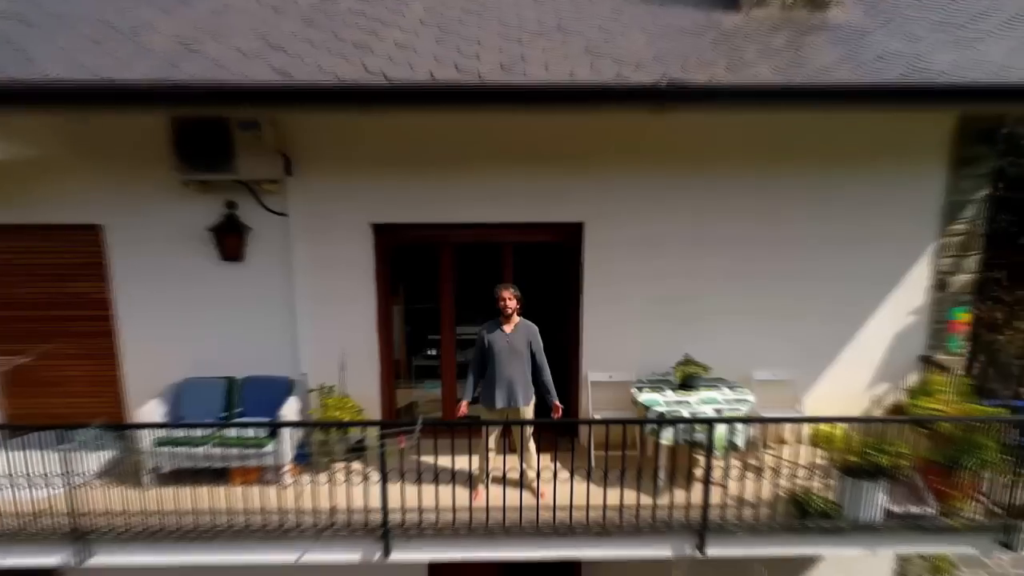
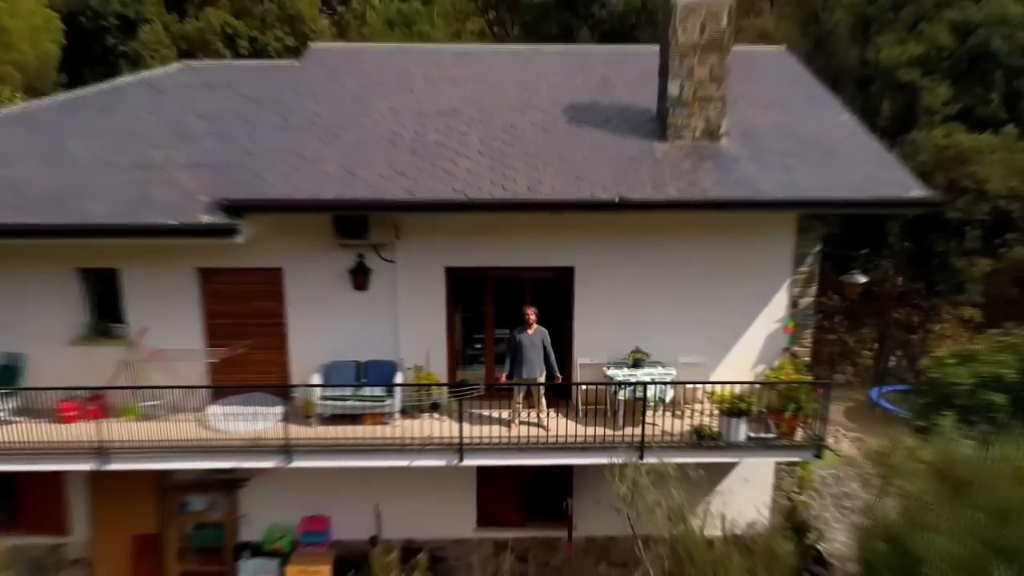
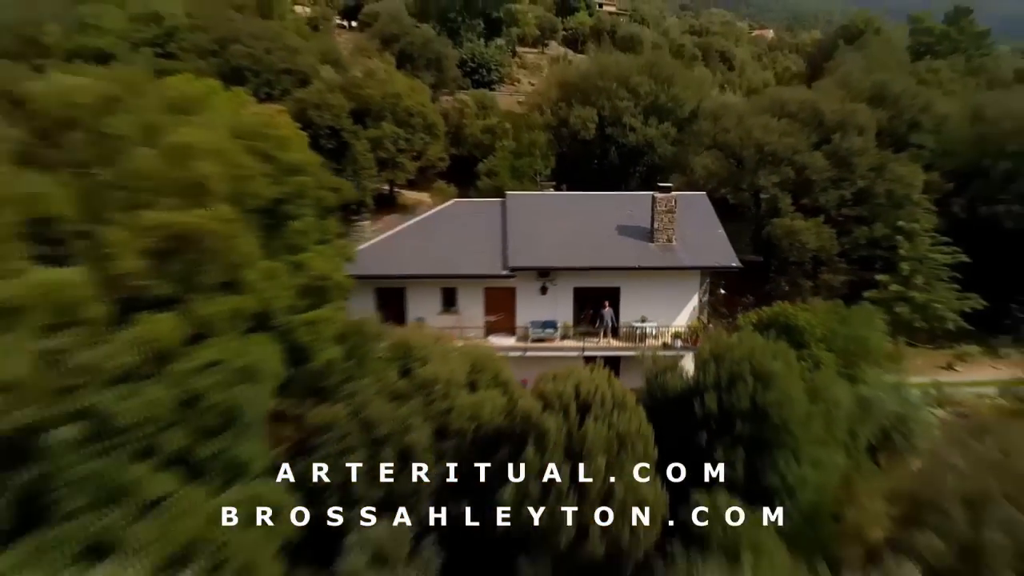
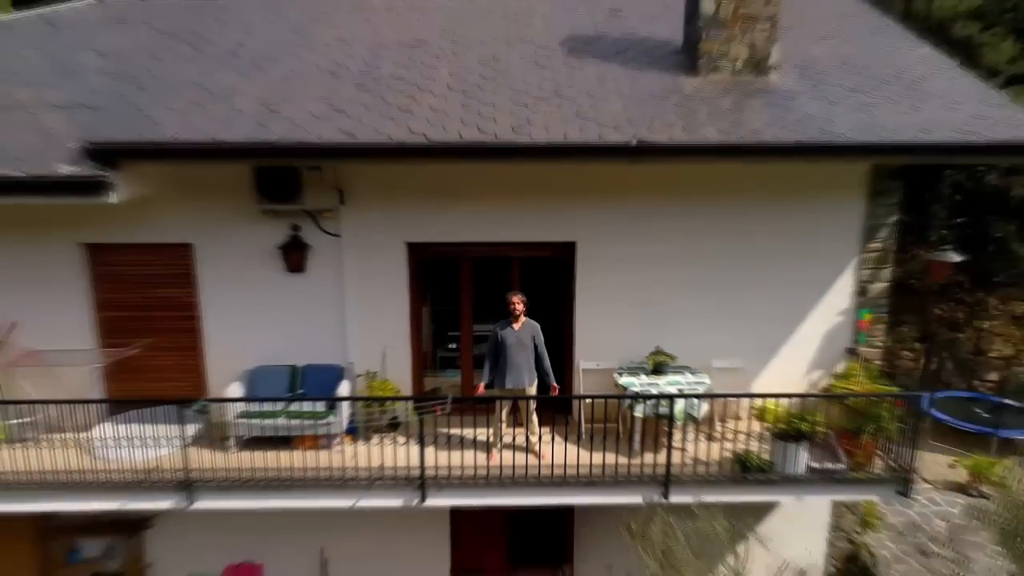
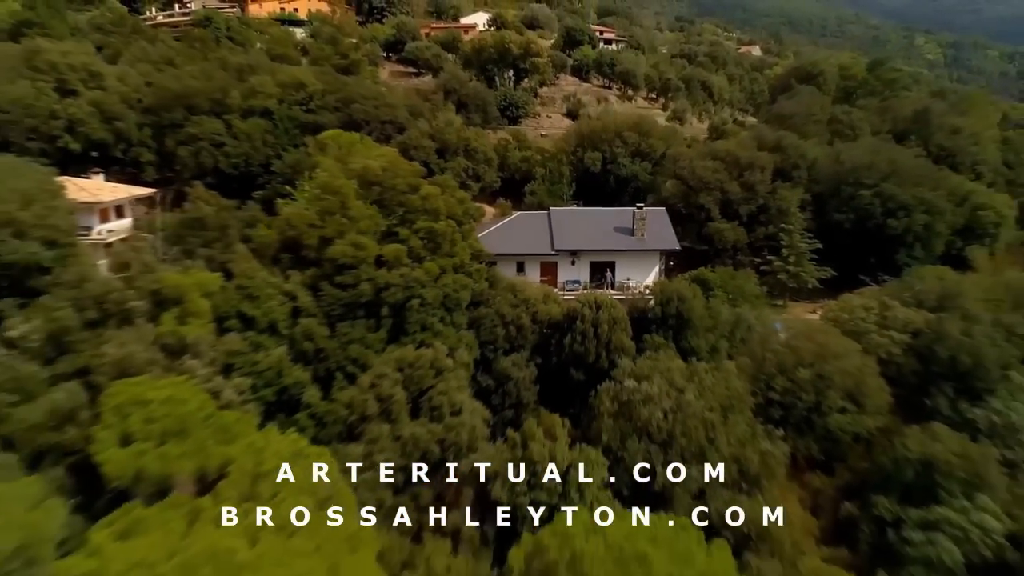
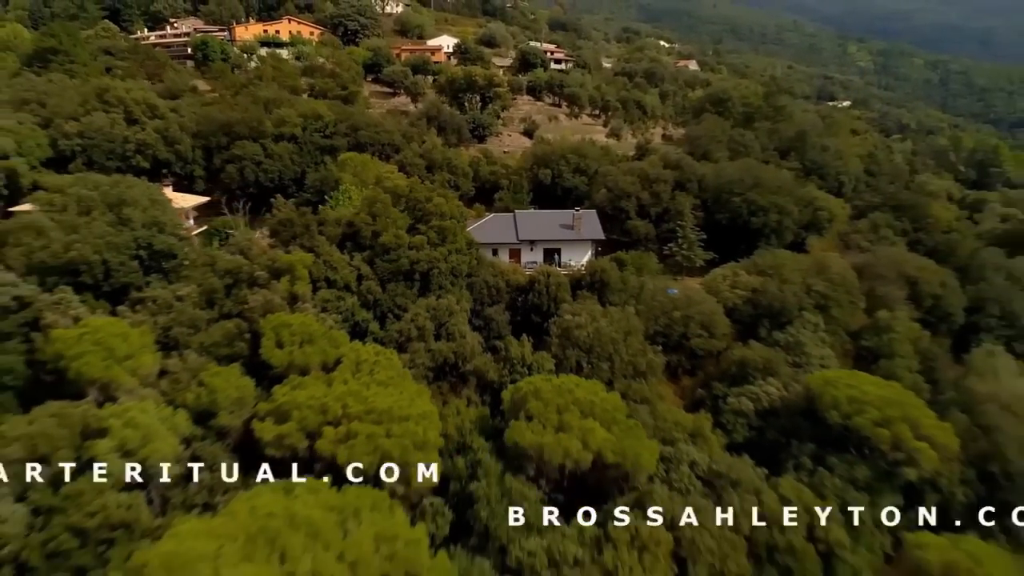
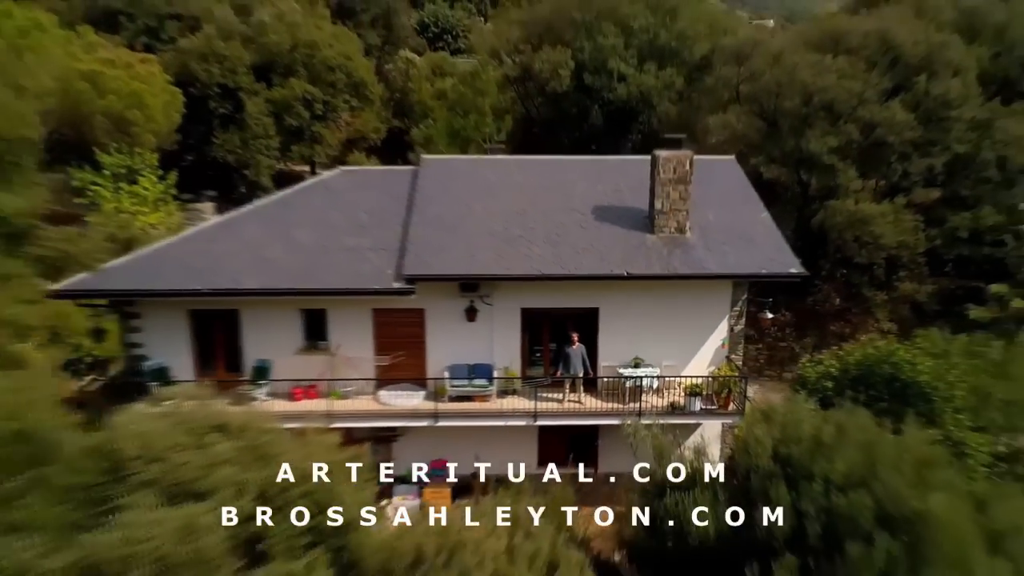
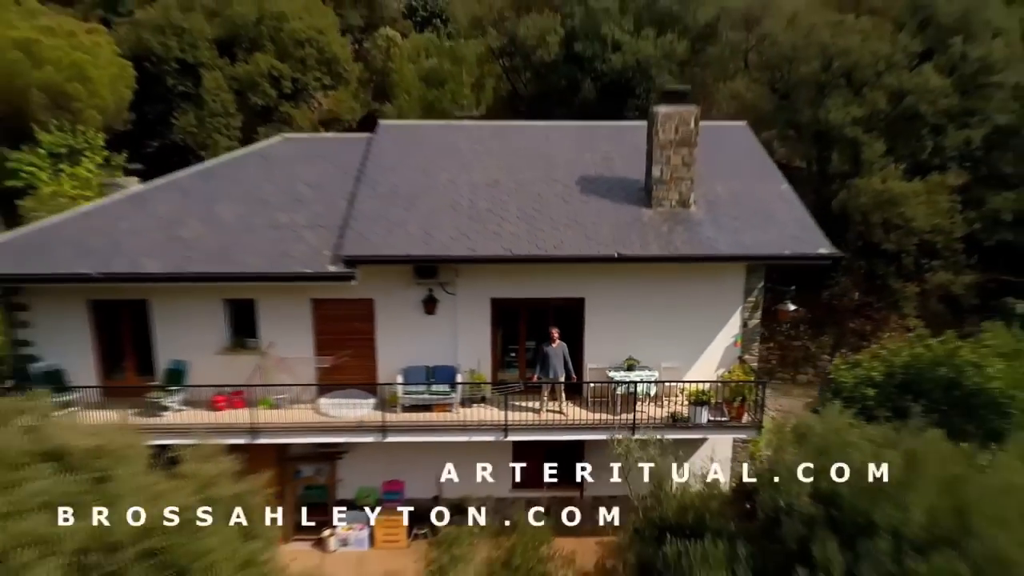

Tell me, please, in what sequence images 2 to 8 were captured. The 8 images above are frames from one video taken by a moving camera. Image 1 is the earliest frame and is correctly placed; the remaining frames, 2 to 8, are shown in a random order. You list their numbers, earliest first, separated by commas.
4, 2, 8, 7, 3, 5, 6
